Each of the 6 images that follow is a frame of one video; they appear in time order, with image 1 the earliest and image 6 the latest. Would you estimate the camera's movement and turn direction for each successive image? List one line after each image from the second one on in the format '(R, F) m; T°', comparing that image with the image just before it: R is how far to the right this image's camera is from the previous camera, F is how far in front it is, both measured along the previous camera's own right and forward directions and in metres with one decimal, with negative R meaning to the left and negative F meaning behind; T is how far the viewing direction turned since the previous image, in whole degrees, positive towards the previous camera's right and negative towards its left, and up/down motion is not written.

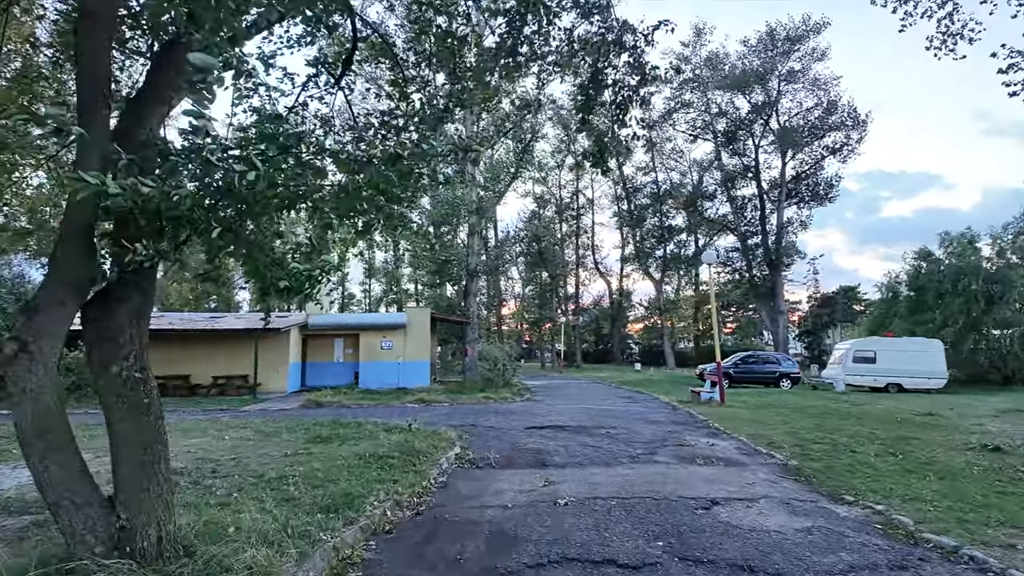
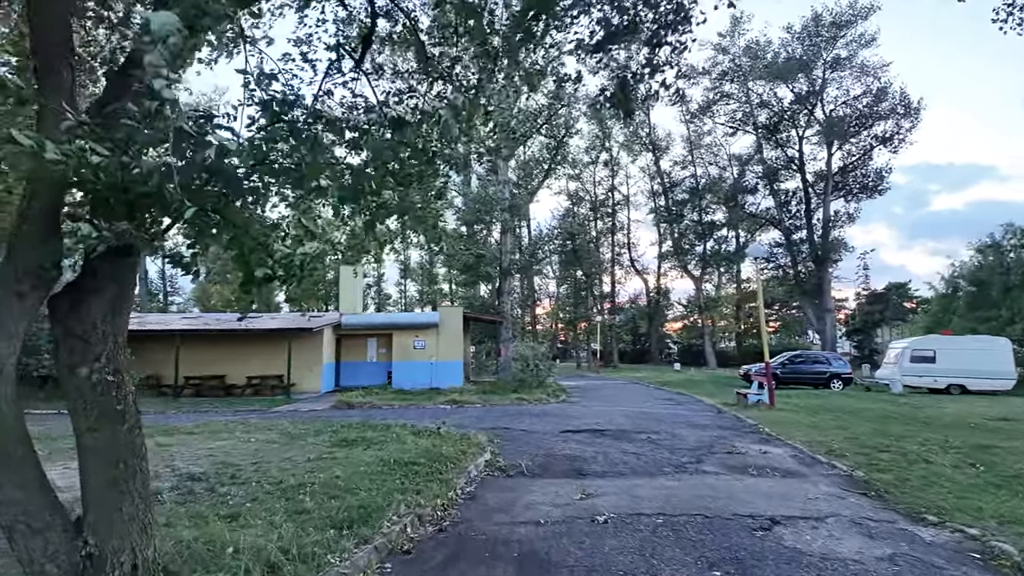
(0.0, +0.6) m; -3°
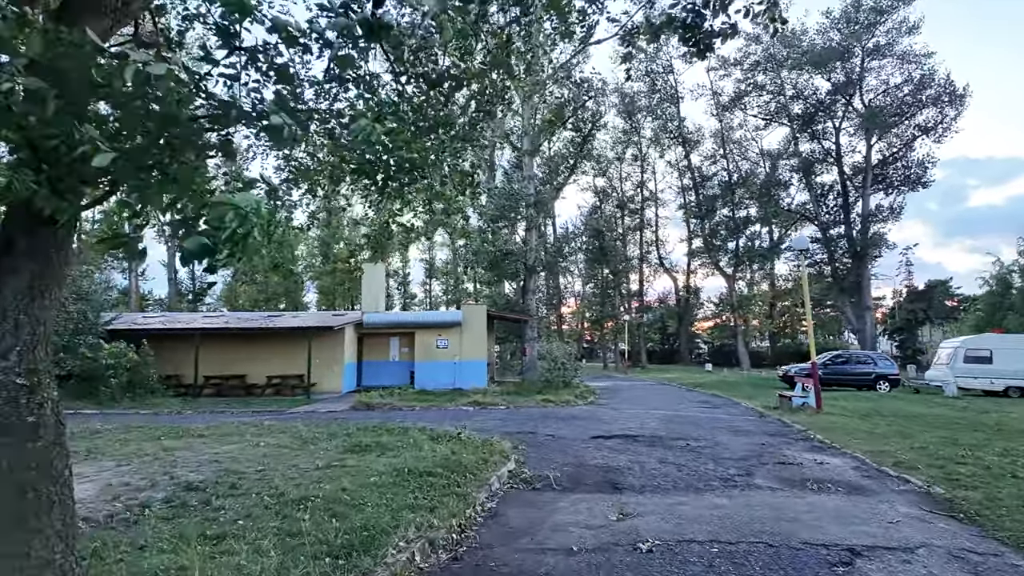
(0.0, +0.8) m; -2°
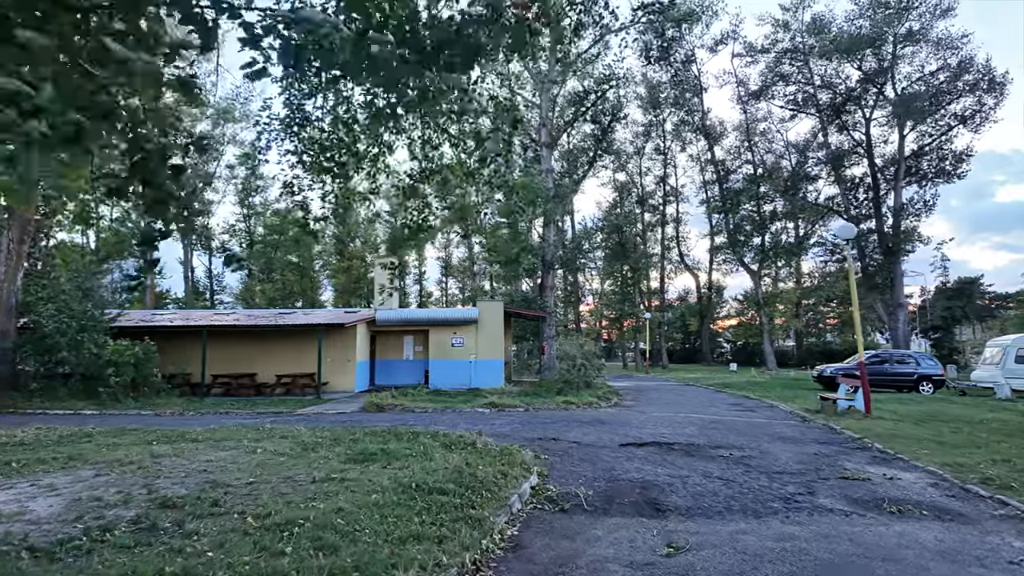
(-0.1, +1.0) m; -2°
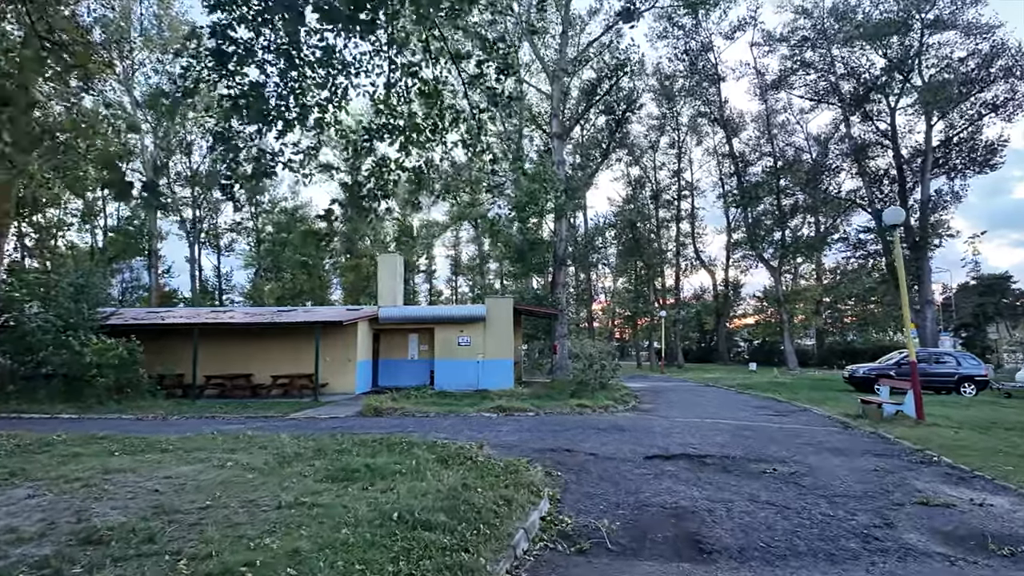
(+0.1, +1.3) m; -1°
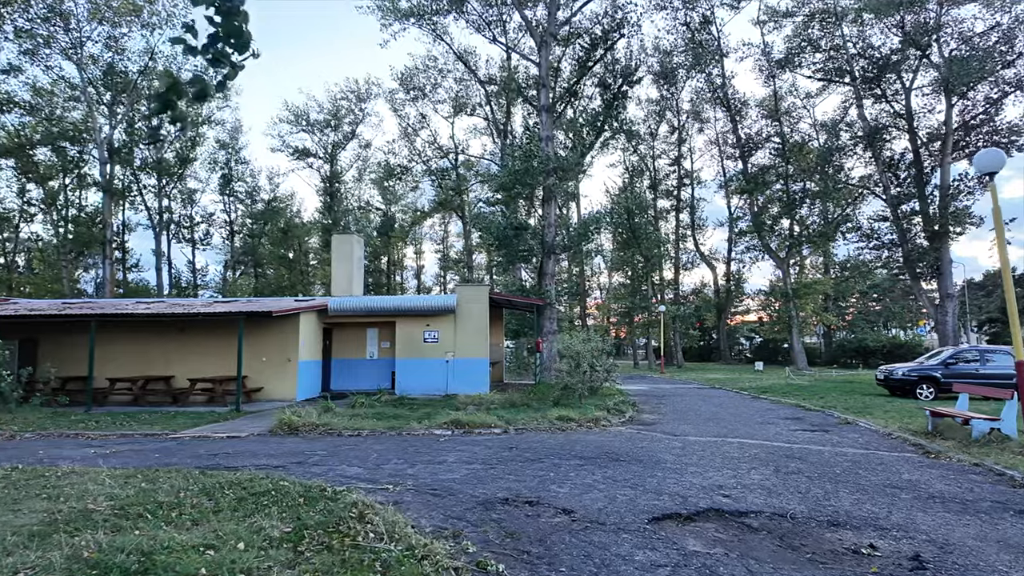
(+0.6, +3.4) m; 0°
